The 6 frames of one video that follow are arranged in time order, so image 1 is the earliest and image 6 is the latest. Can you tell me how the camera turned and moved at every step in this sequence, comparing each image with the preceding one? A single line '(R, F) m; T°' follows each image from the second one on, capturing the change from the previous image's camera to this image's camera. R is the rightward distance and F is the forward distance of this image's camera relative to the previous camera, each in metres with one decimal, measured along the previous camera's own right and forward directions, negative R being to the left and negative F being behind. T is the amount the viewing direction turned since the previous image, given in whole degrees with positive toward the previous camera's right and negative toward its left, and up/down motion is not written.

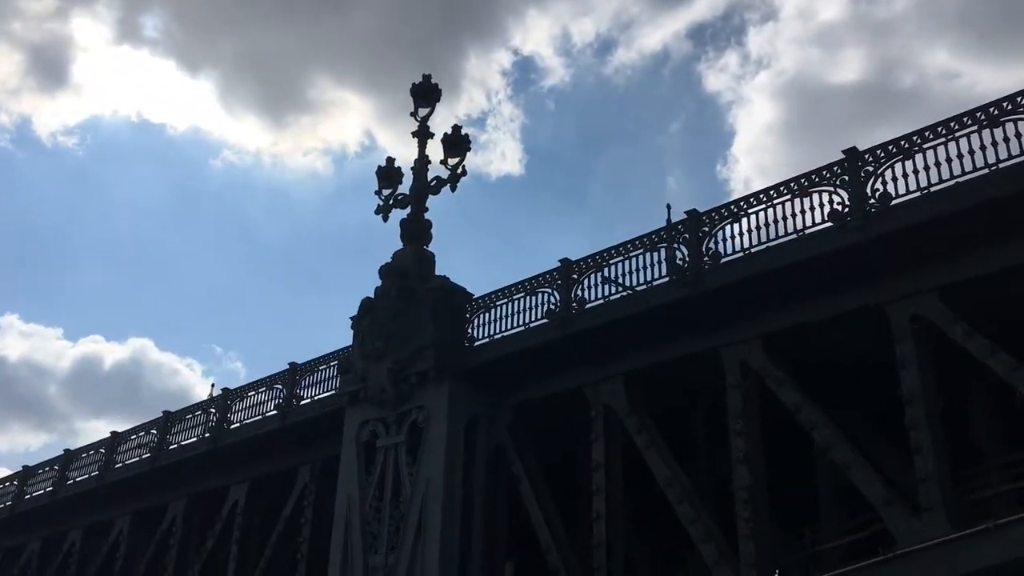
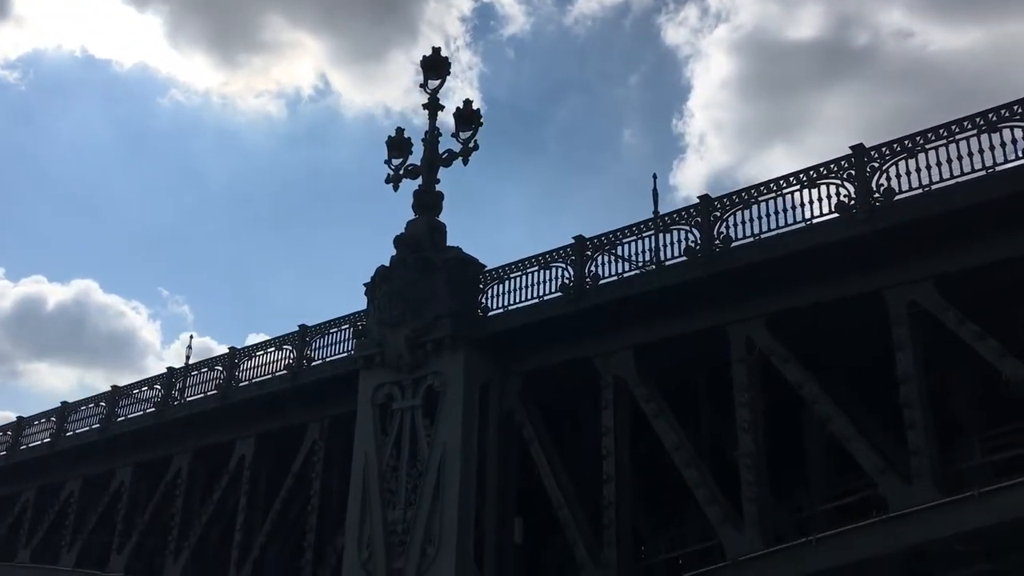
(-1.1, -0.8) m; +3°
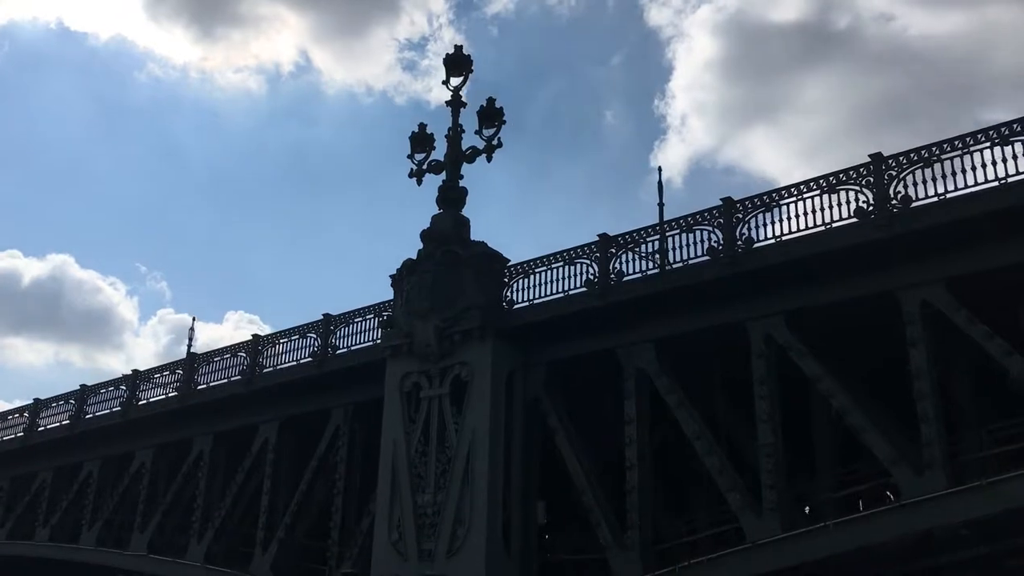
(-0.8, -0.7) m; +1°
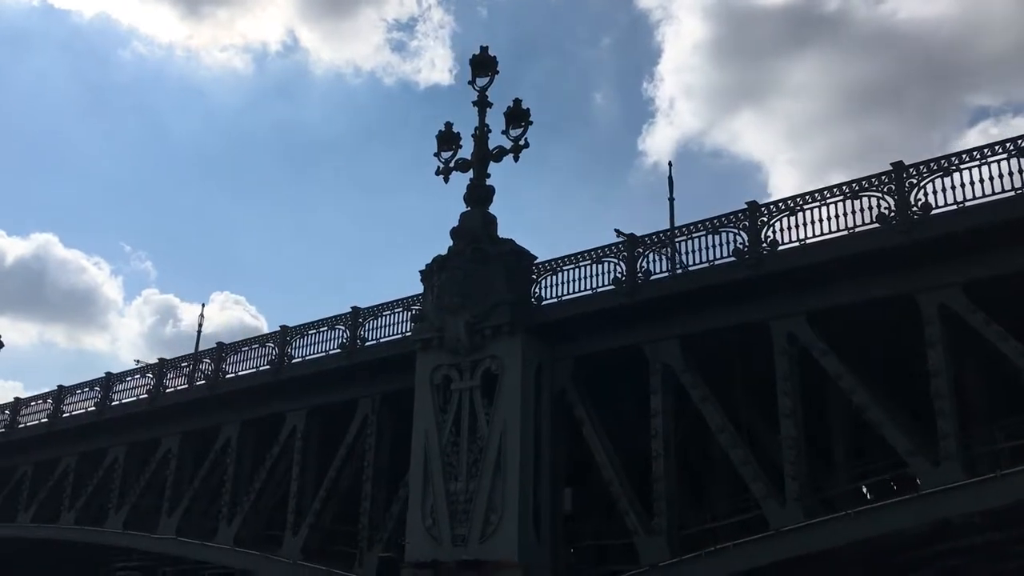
(-0.8, -0.7) m; +1°
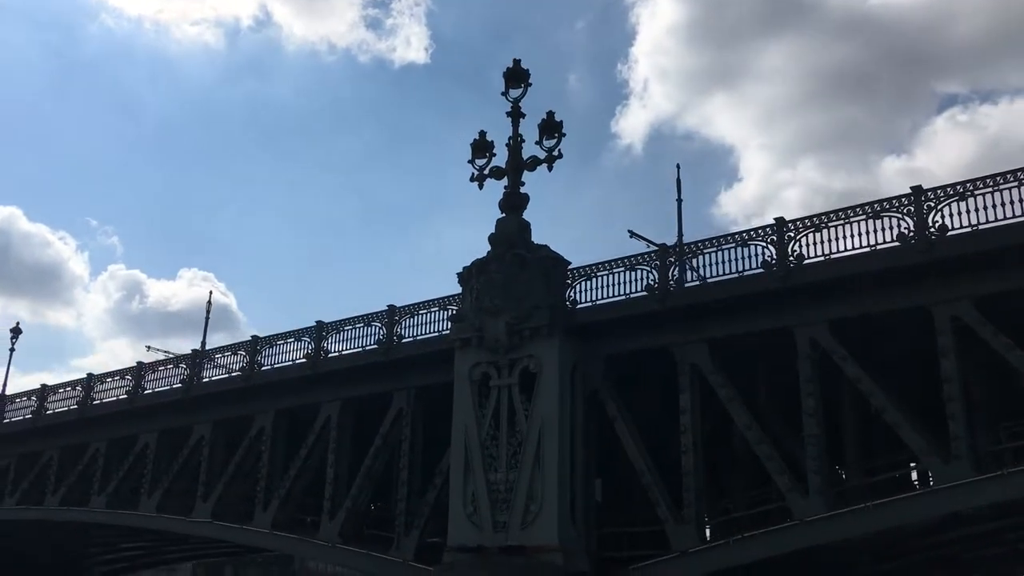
(-1.4, -1.2) m; +2°
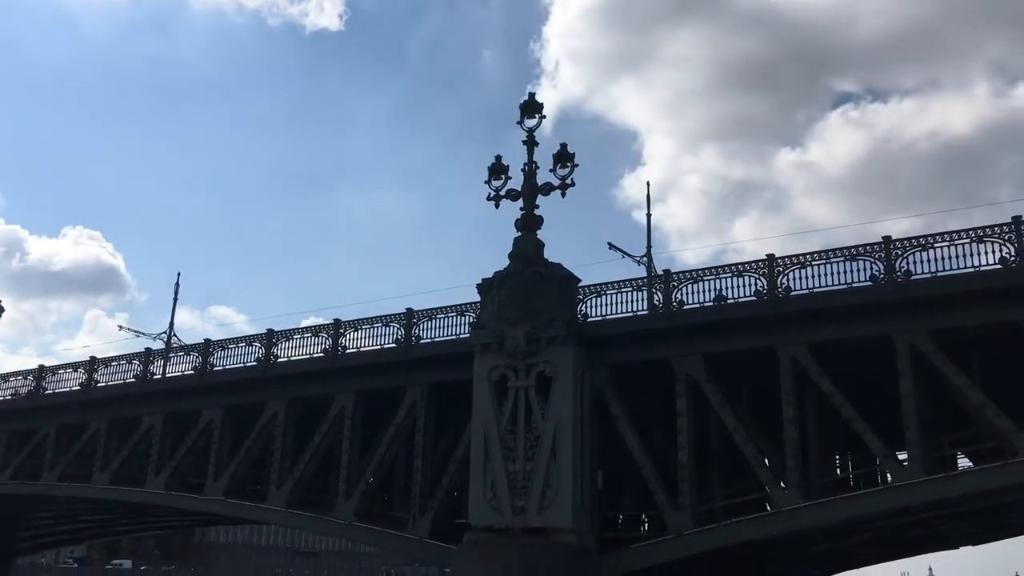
(-2.8, -2.5) m; +6°
